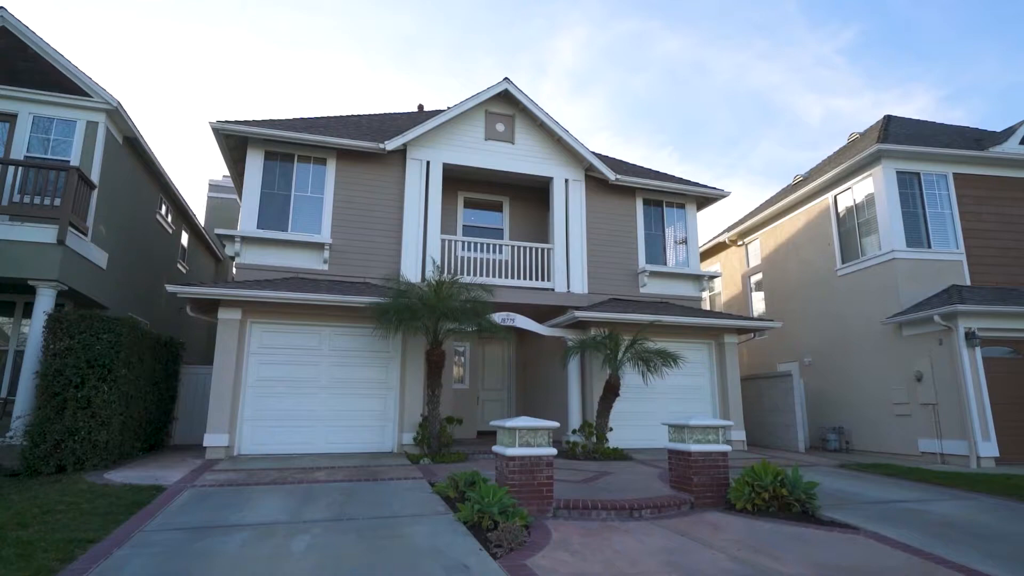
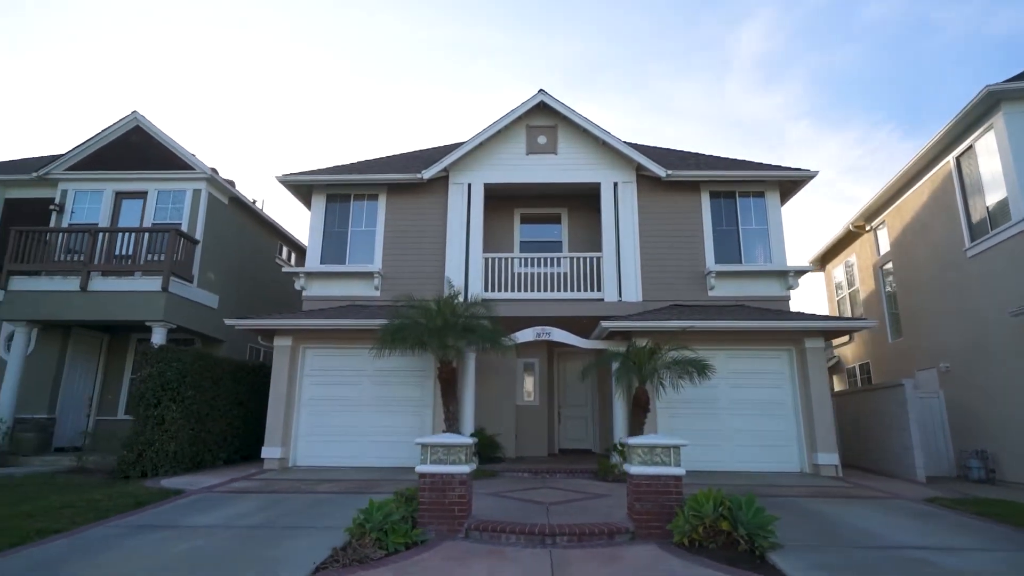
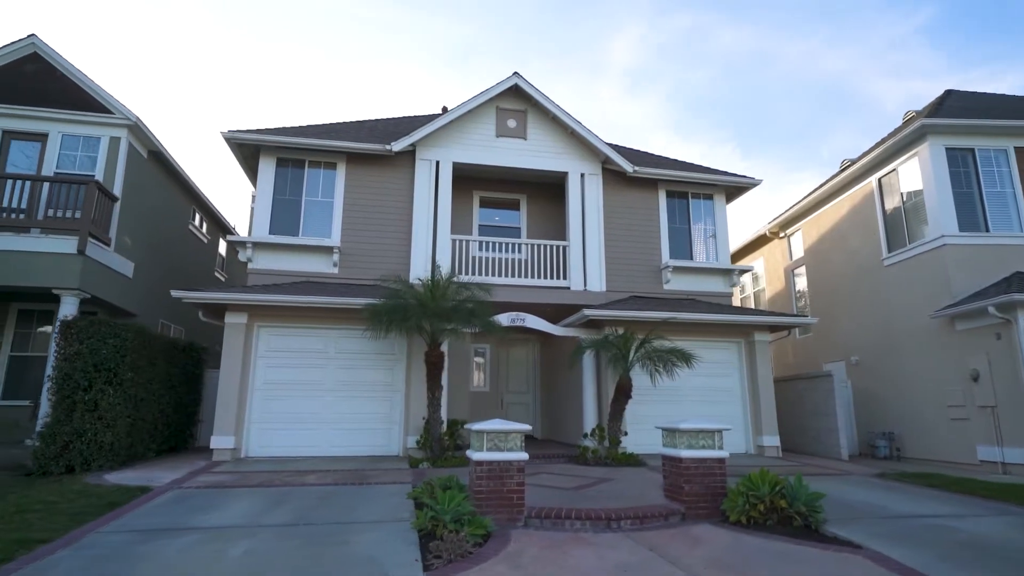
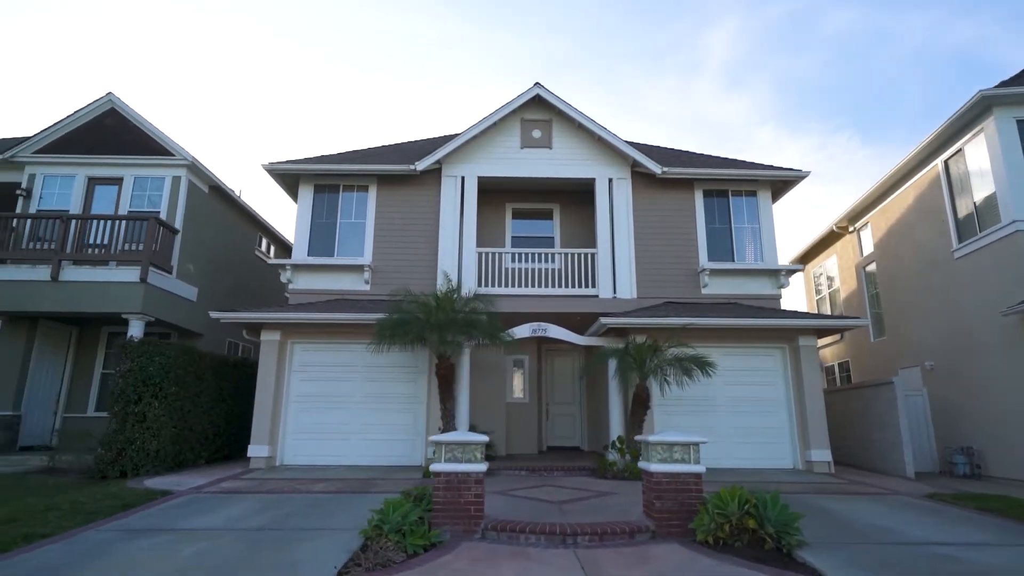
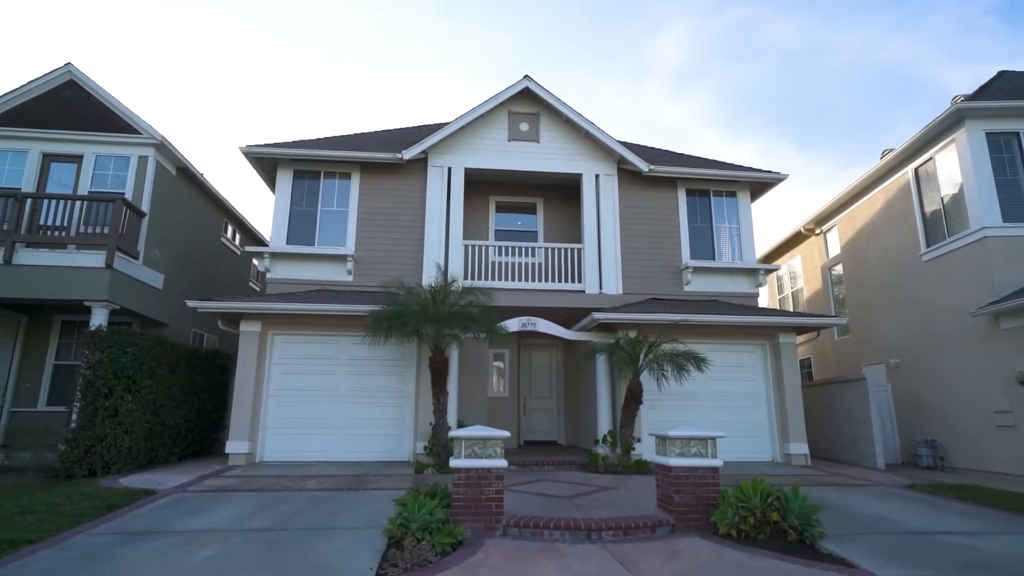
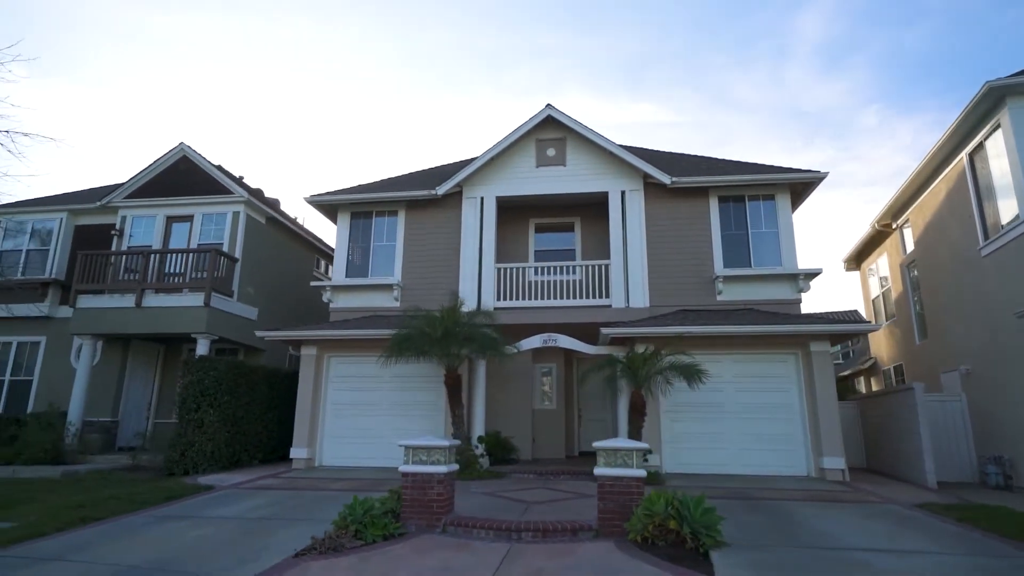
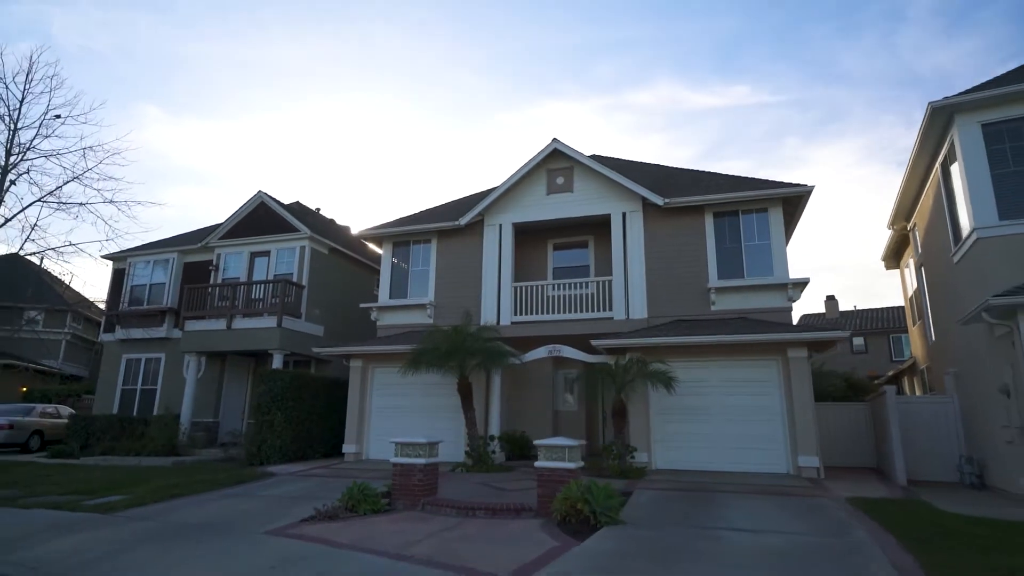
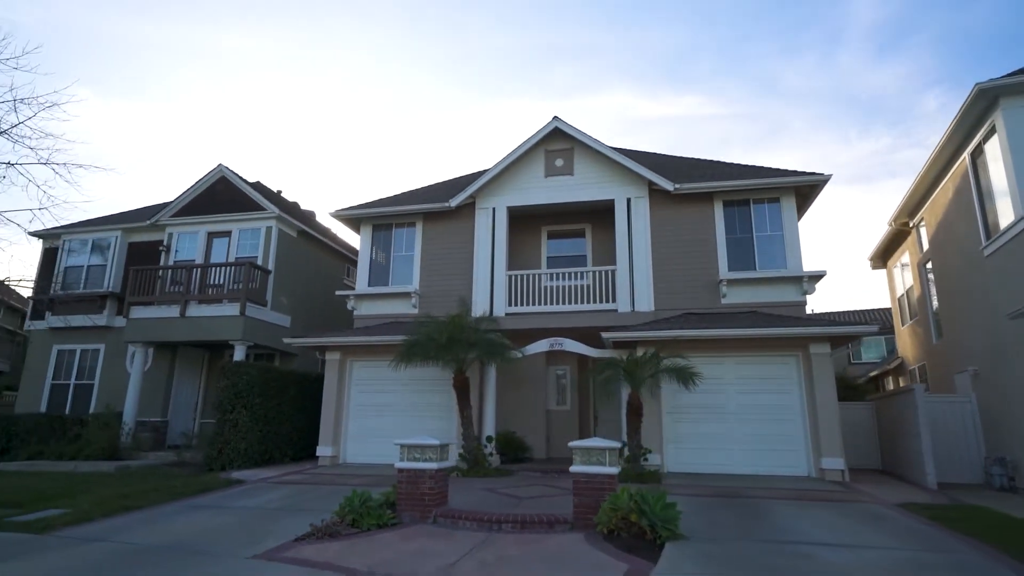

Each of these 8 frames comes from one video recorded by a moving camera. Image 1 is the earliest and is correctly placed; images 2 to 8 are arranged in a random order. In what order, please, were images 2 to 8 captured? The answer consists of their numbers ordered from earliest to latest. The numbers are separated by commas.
3, 5, 4, 2, 6, 8, 7
